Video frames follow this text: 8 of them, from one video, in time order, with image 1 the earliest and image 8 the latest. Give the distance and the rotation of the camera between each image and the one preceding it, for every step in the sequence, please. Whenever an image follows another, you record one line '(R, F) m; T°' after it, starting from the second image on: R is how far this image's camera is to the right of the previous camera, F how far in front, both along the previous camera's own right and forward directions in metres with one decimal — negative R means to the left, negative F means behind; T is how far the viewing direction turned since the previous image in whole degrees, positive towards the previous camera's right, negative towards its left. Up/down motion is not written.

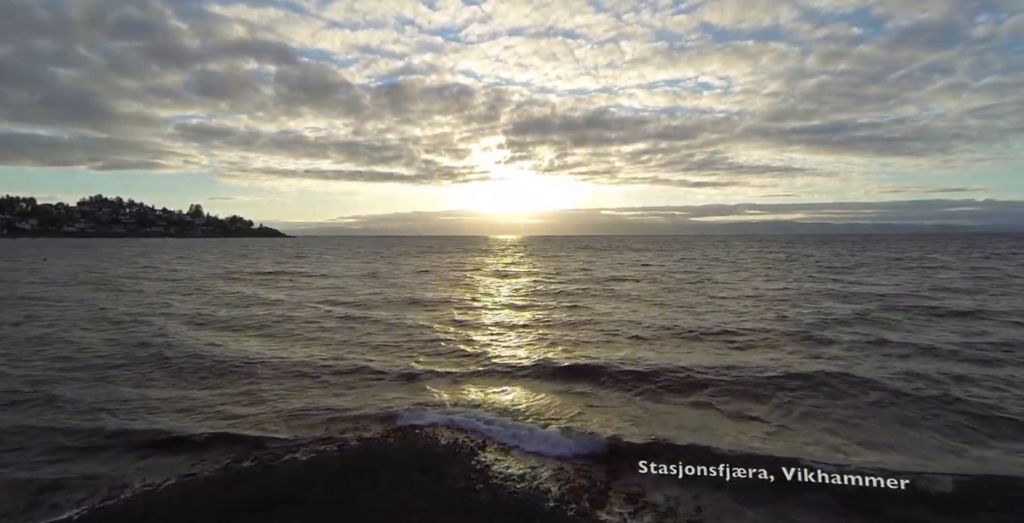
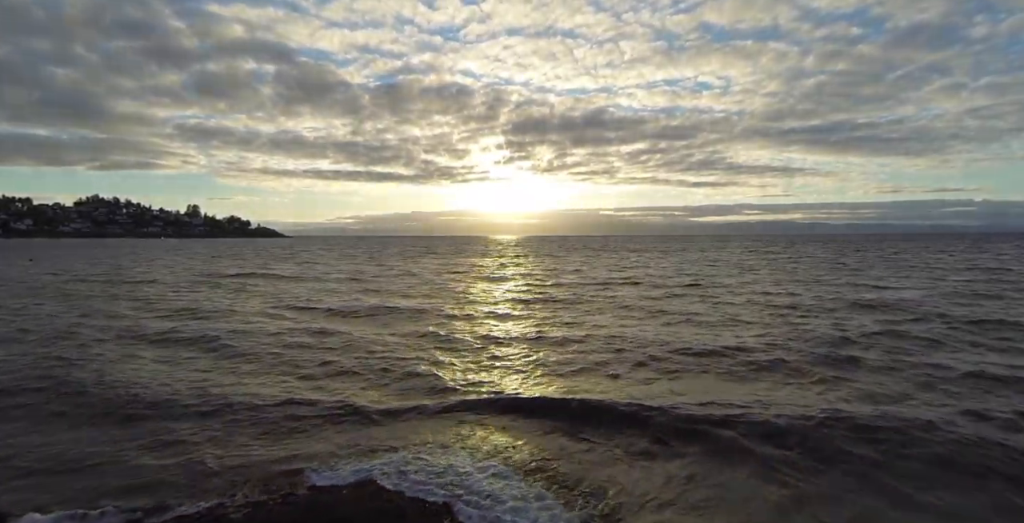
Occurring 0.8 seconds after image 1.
(+0.4, +2.2) m; 0°
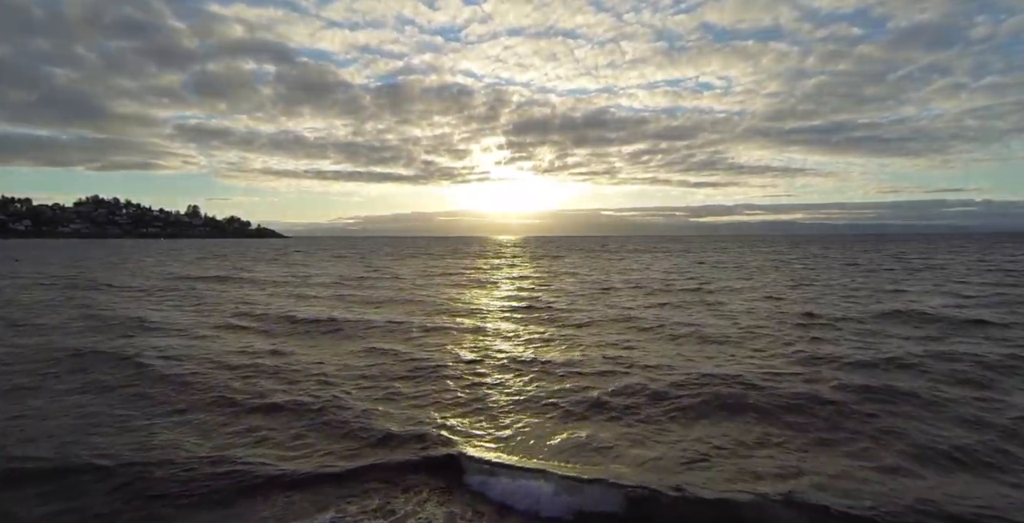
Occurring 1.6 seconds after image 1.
(+0.4, +2.6) m; 0°
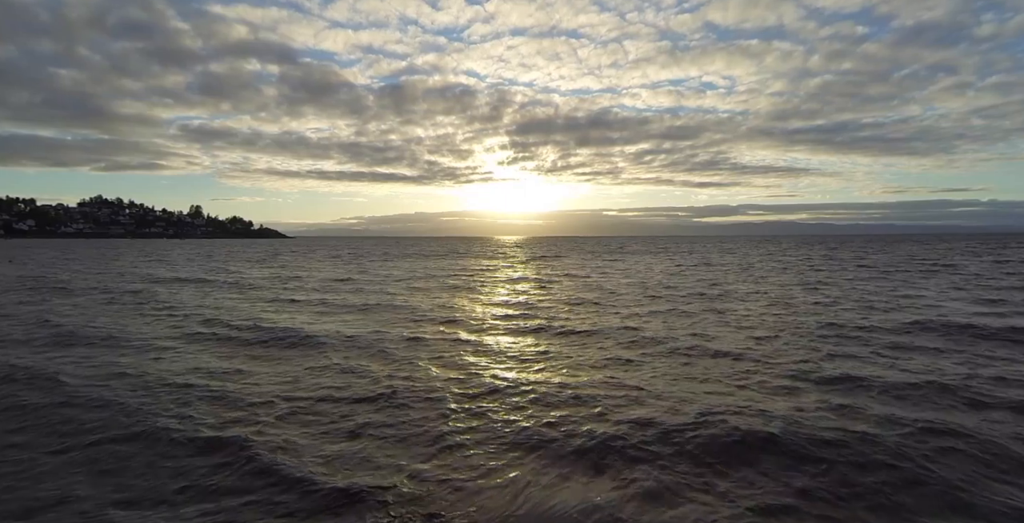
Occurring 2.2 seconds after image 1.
(+0.3, +1.9) m; 0°
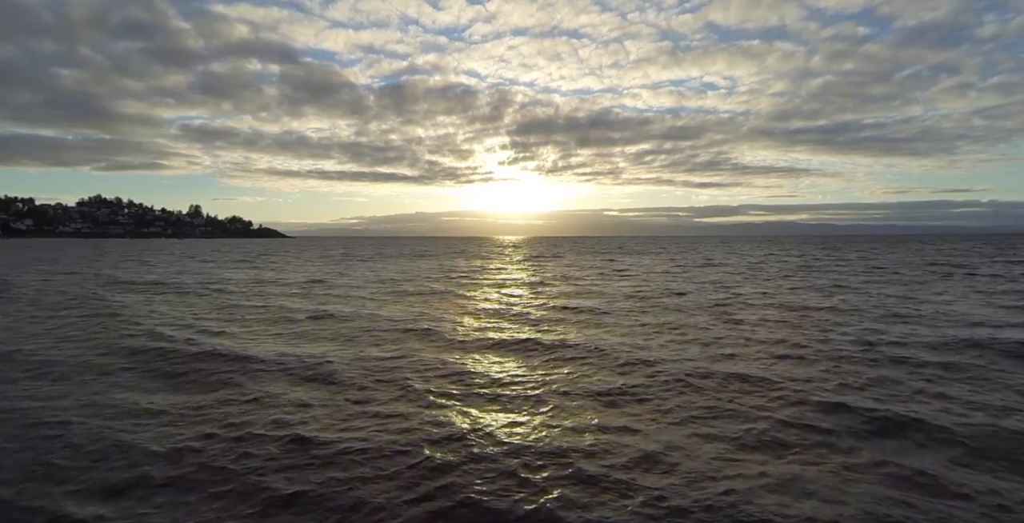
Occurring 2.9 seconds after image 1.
(+0.5, +2.2) m; 0°
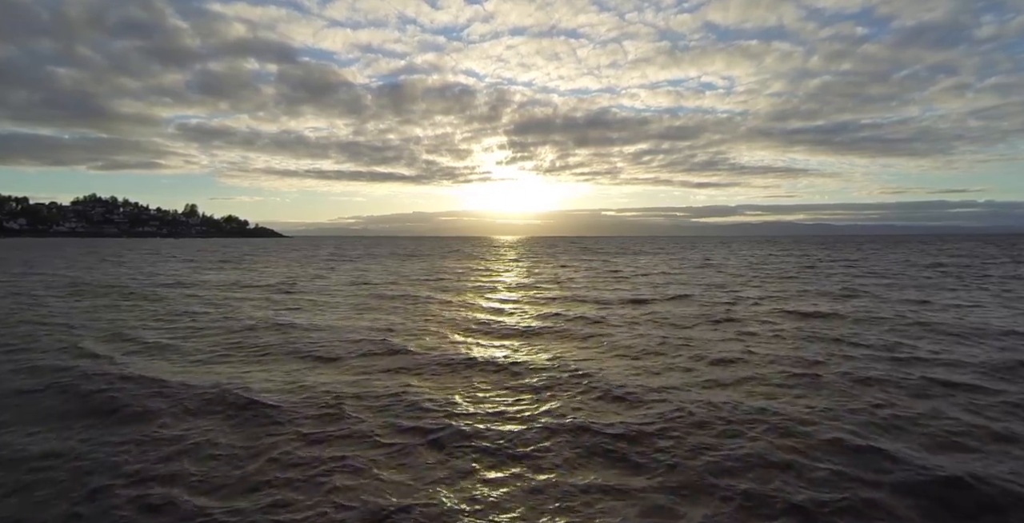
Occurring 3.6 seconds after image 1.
(+0.3, +1.8) m; 0°
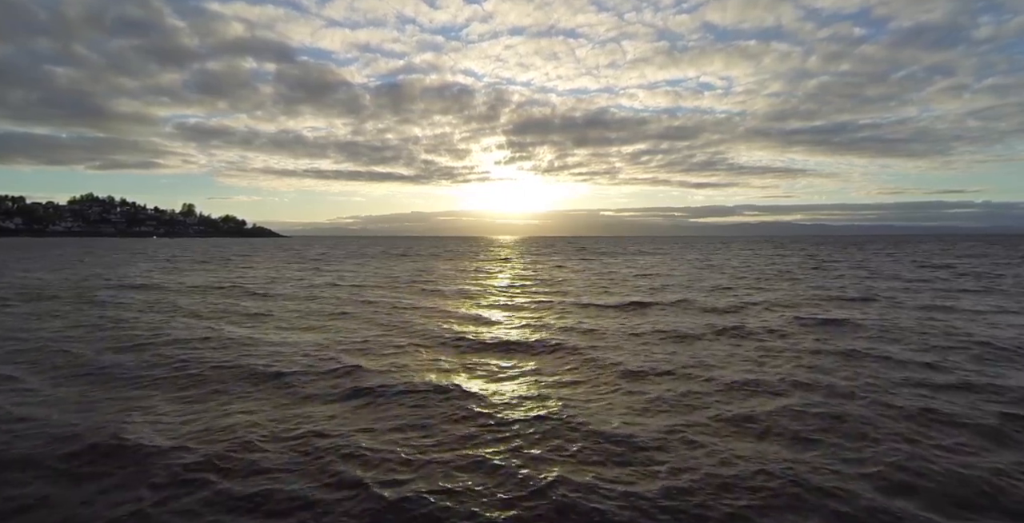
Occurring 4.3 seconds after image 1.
(+0.3, +1.5) m; 0°
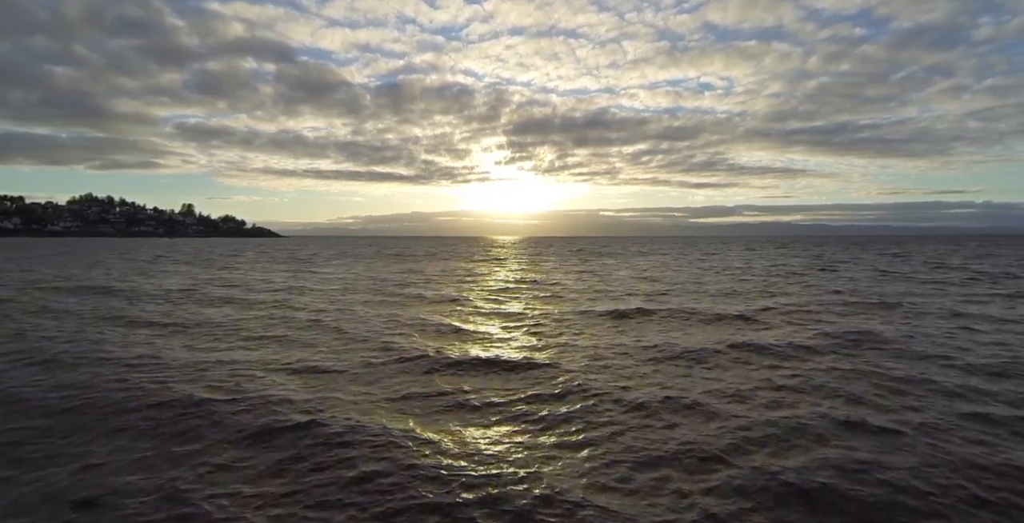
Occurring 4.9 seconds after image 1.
(+0.2, +1.2) m; 0°
